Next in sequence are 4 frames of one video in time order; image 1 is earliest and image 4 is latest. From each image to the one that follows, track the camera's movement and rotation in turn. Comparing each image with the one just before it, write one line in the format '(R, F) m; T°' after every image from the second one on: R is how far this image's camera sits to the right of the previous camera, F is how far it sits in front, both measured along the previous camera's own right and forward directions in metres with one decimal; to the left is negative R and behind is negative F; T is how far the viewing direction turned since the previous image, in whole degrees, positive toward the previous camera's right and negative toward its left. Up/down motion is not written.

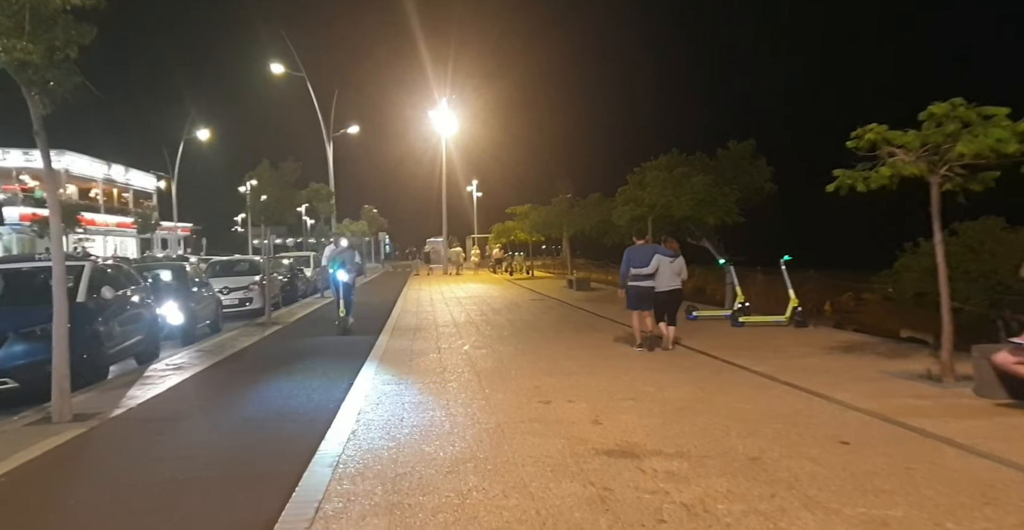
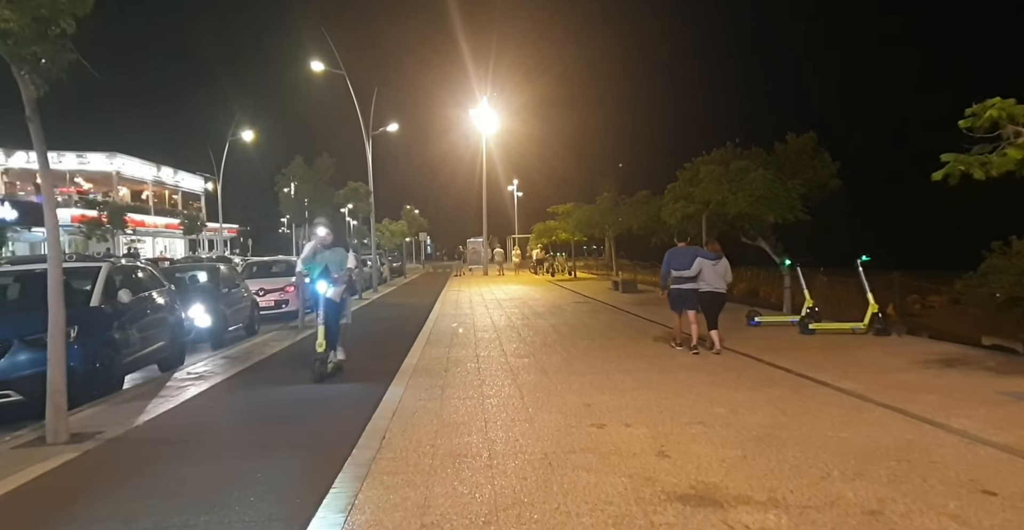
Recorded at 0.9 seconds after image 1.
(-0.1, +0.9) m; -4°
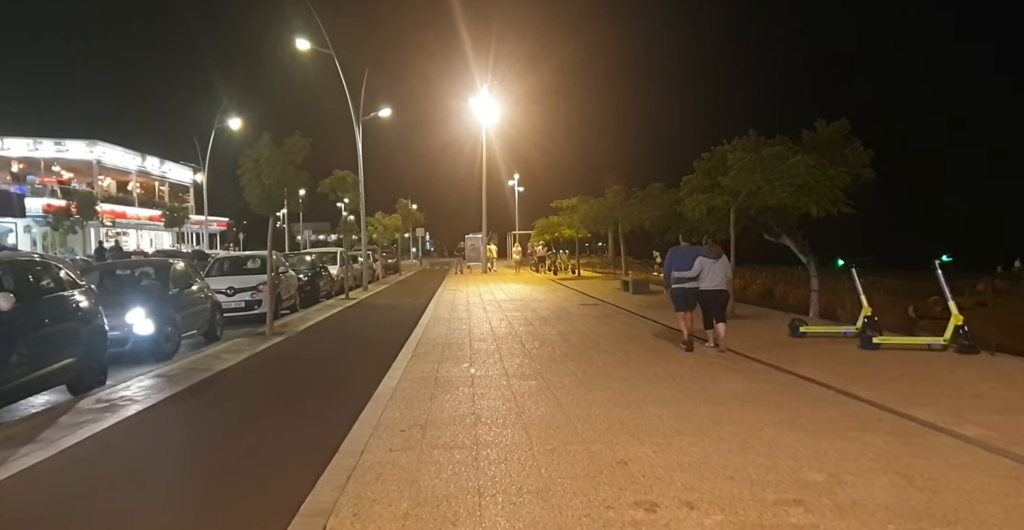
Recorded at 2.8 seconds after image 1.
(-0.1, +1.9) m; 0°
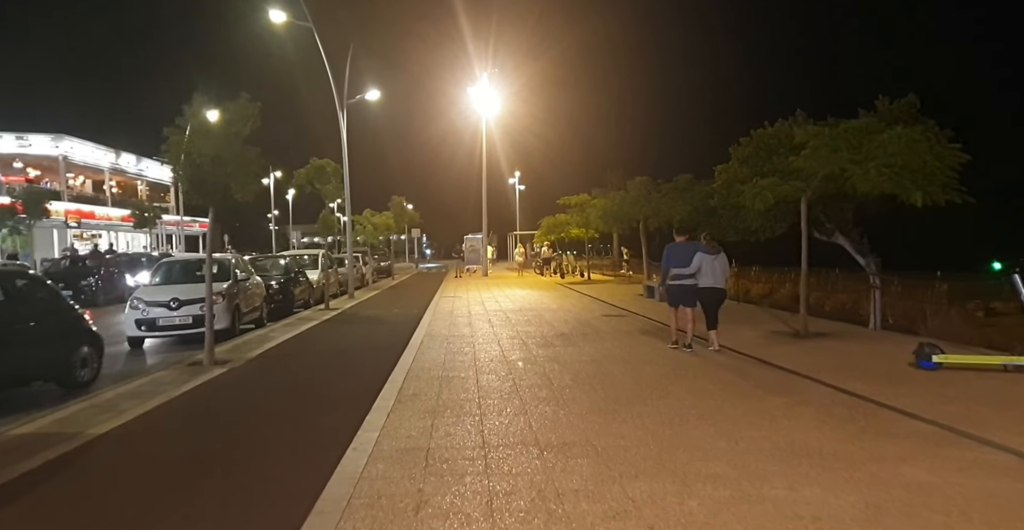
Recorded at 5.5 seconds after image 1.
(-0.4, +3.0) m; 0°
